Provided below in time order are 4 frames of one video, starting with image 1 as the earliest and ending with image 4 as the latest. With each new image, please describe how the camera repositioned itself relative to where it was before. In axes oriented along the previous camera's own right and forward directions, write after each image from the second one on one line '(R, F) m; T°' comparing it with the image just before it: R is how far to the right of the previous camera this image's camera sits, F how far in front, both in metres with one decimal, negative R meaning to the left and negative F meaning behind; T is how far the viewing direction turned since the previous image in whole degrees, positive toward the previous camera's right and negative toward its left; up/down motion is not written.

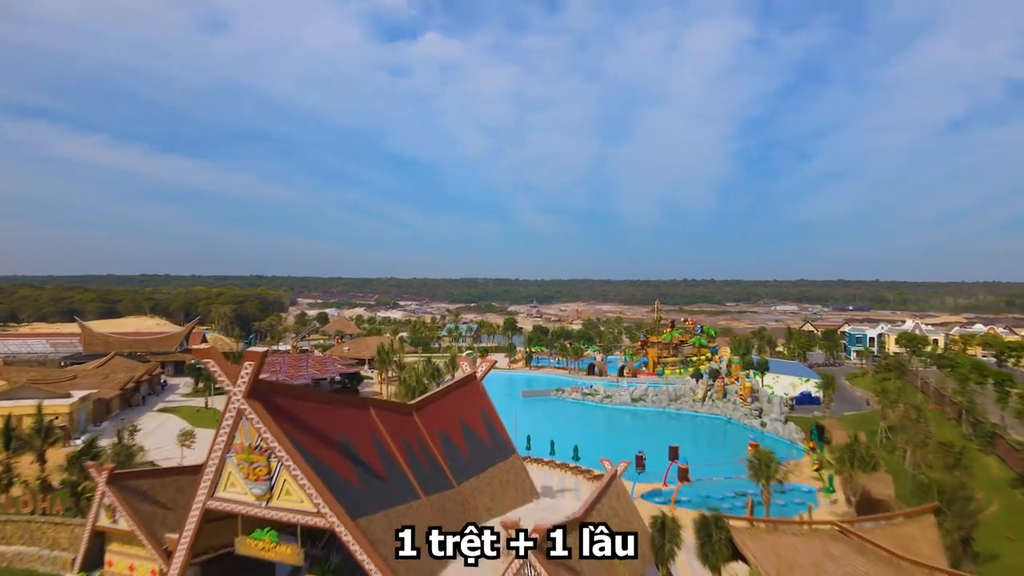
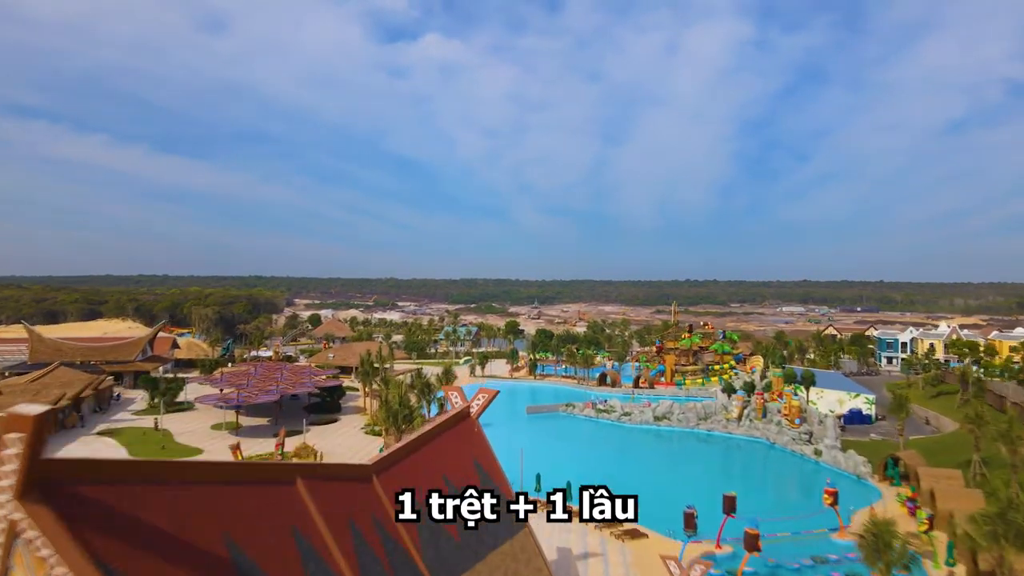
(-0.2, +6.6) m; 0°
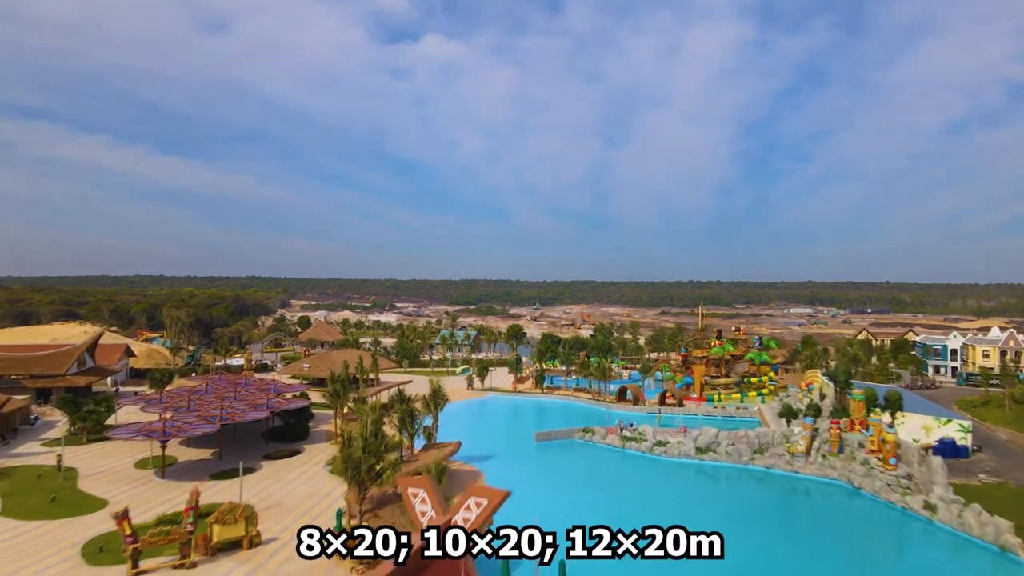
(-0.4, +8.3) m; 0°
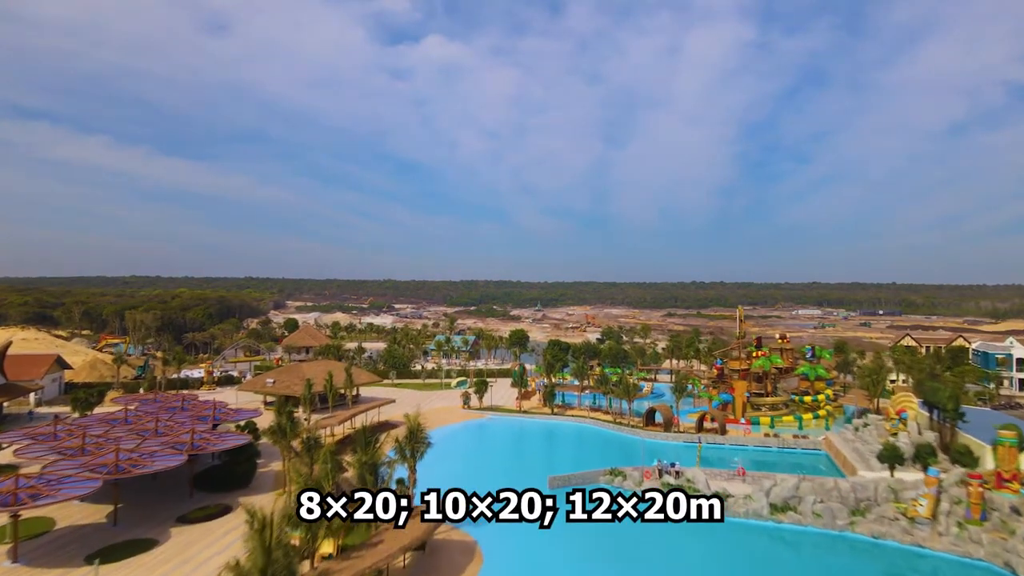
(-0.3, +8.8) m; 0°
